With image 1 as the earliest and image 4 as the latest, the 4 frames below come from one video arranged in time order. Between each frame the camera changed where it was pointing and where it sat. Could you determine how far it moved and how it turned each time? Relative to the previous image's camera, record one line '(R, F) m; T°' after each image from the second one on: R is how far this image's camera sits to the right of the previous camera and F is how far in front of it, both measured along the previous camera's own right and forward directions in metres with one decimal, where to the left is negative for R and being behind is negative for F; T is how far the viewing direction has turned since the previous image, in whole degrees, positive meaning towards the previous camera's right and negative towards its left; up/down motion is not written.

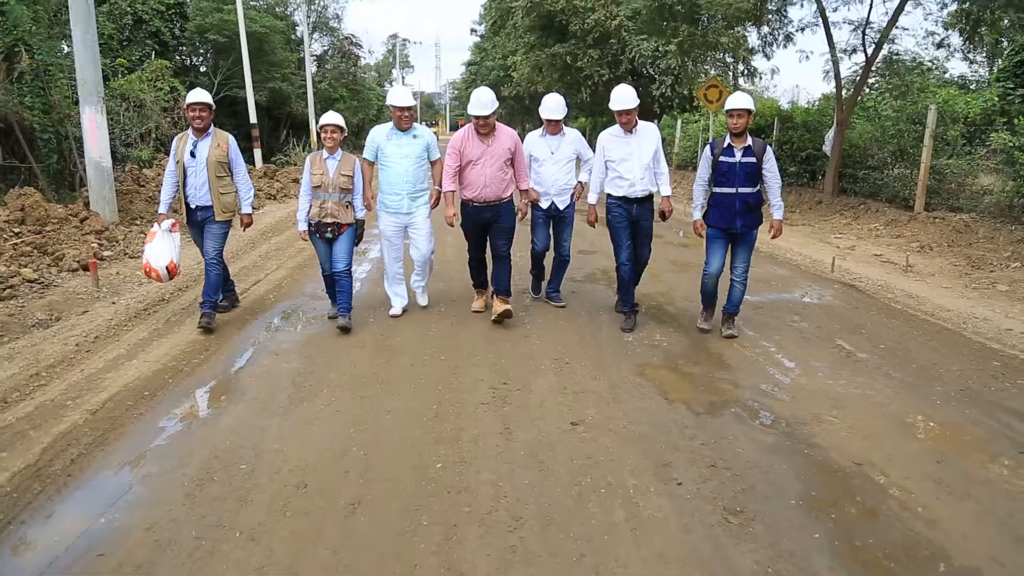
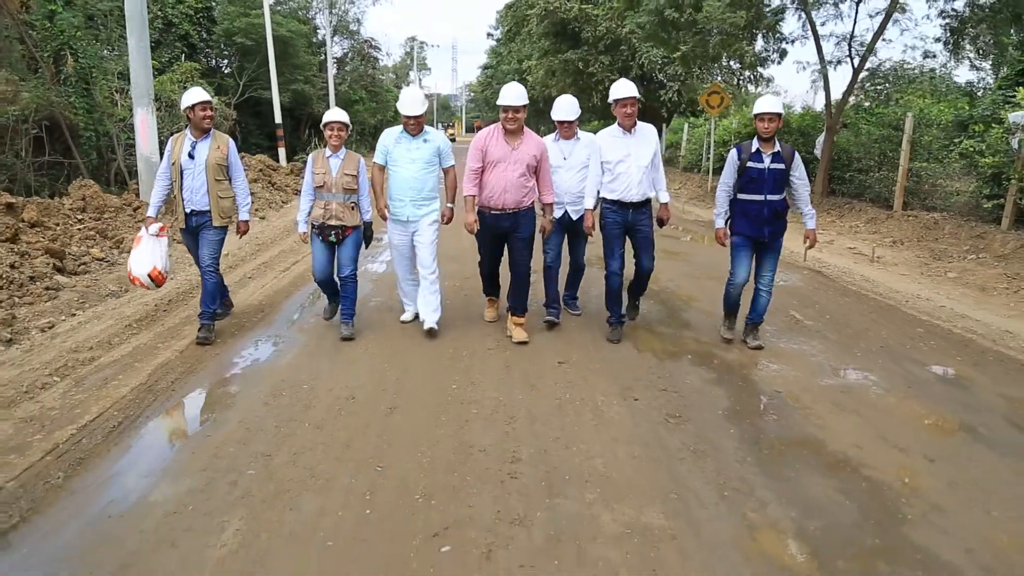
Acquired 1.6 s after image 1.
(+0.1, -1.1) m; -1°
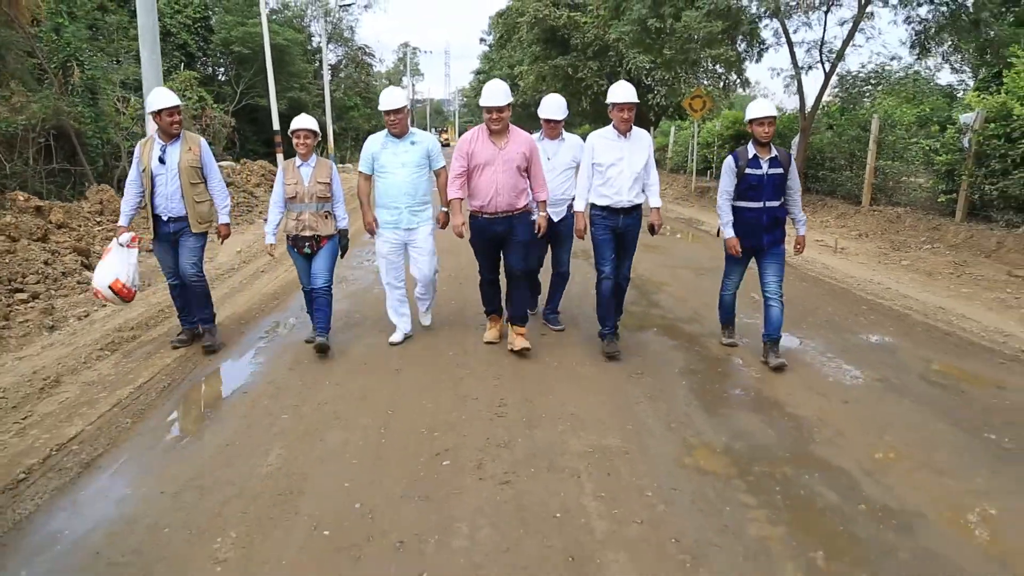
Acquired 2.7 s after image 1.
(0.0, -0.8) m; 0°
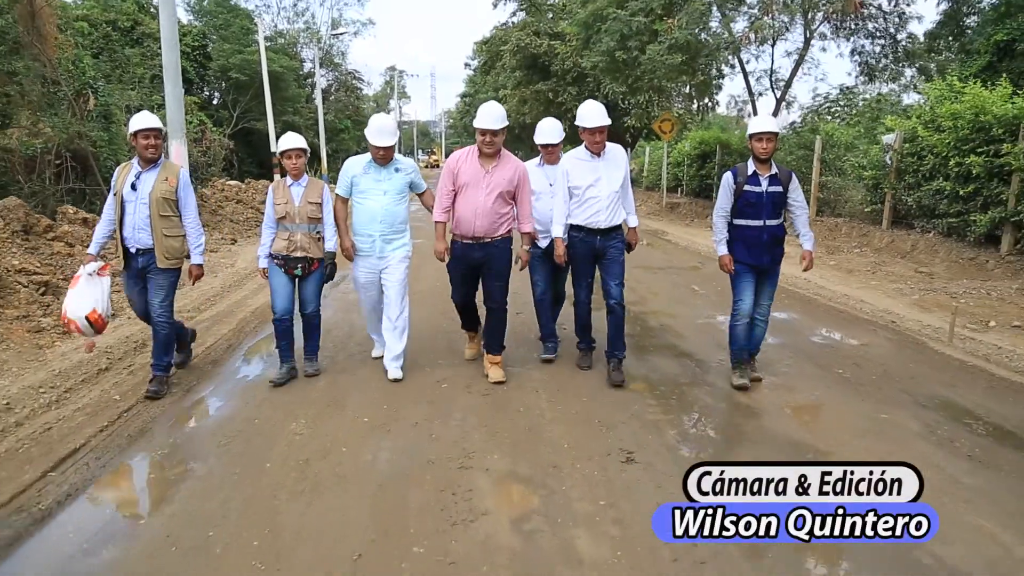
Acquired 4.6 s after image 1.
(+0.1, -1.5) m; +1°
